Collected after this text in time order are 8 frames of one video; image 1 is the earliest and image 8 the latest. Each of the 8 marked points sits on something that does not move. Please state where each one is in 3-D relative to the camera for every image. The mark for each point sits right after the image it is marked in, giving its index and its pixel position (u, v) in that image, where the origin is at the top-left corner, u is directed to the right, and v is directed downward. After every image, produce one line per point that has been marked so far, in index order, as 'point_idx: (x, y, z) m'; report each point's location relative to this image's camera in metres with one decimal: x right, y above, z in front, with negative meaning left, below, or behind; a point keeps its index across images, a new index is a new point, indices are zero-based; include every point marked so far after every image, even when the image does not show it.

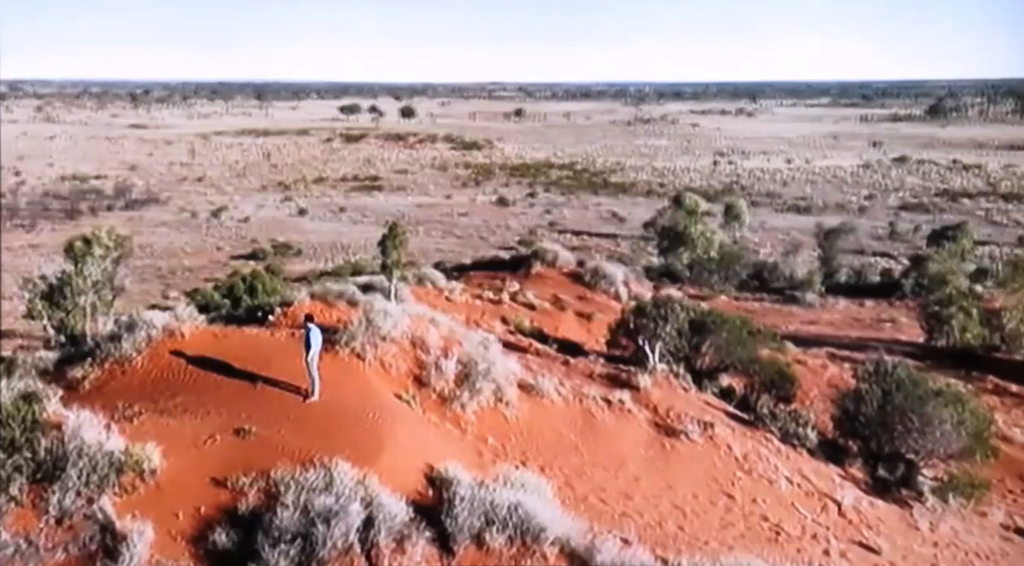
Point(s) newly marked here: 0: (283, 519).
0: (-1.1, -1.1, +4.3) m
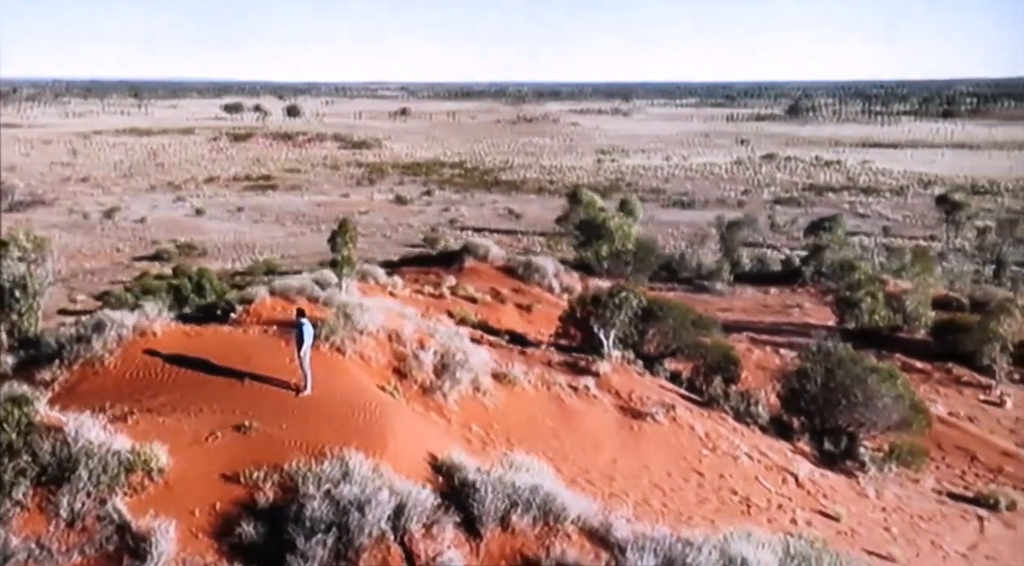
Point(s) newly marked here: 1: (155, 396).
0: (-0.9, -1.1, +4.2) m
1: (-2.2, -0.7, +5.6) m
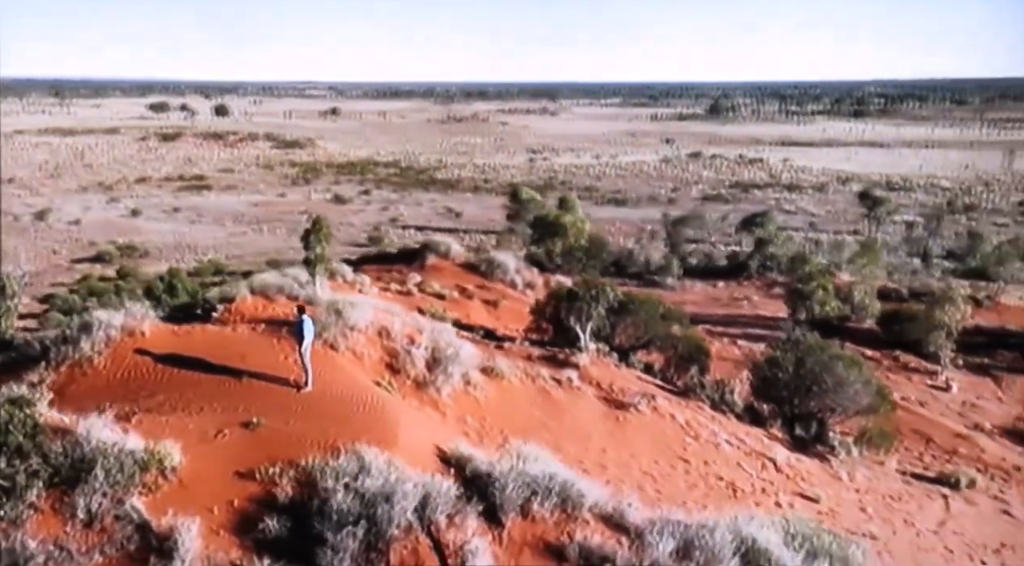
0: (-0.8, -1.0, +4.2) m
1: (-2.2, -0.7, +5.5) m
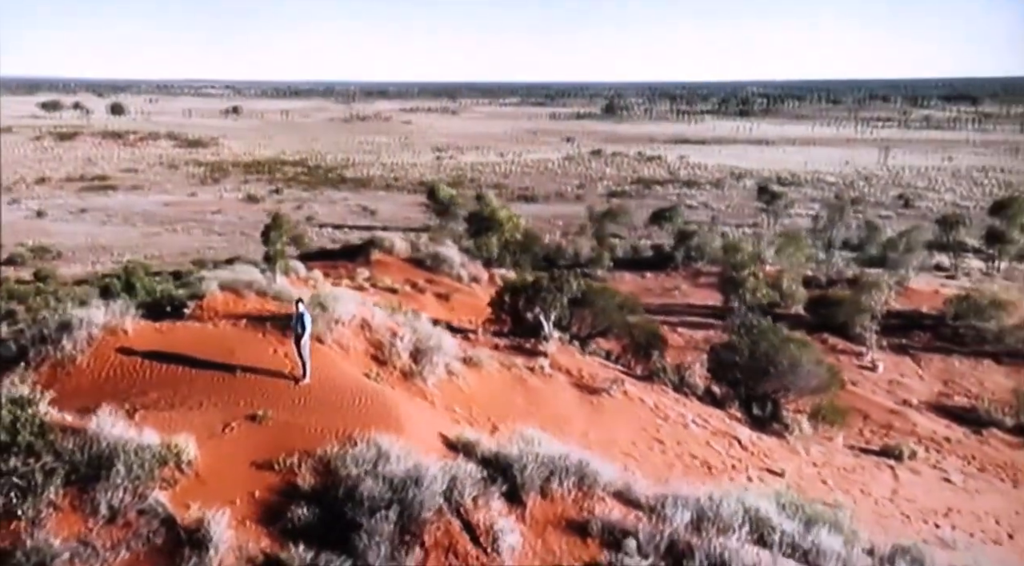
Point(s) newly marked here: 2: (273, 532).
0: (-0.7, -1.0, +4.2) m
1: (-2.2, -0.7, +5.4) m
2: (-1.1, -1.2, +4.2) m
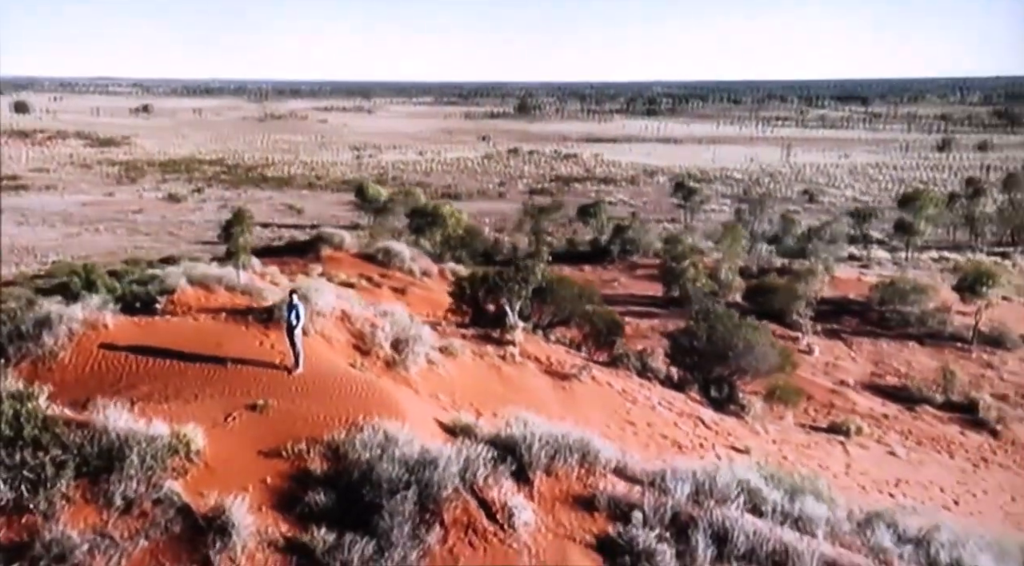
0: (-0.6, -0.9, +4.3) m
1: (-2.2, -0.6, +5.3) m
2: (-1.0, -1.1, +4.2) m
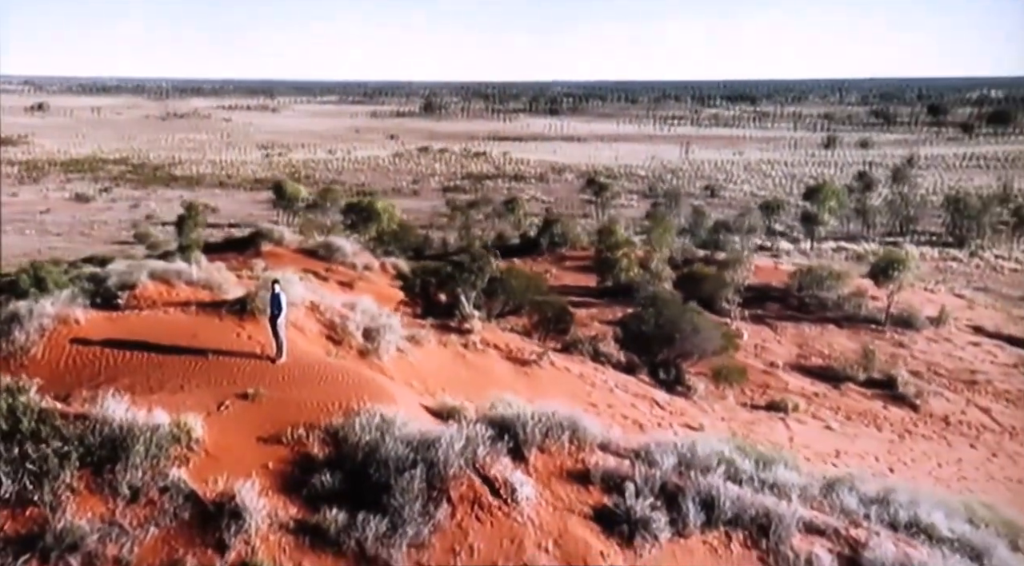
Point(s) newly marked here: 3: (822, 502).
0: (-0.6, -0.8, +4.4) m
1: (-2.3, -0.6, +5.2) m
2: (-1.0, -1.0, +4.2) m
3: (+1.8, -1.3, +5.2) m
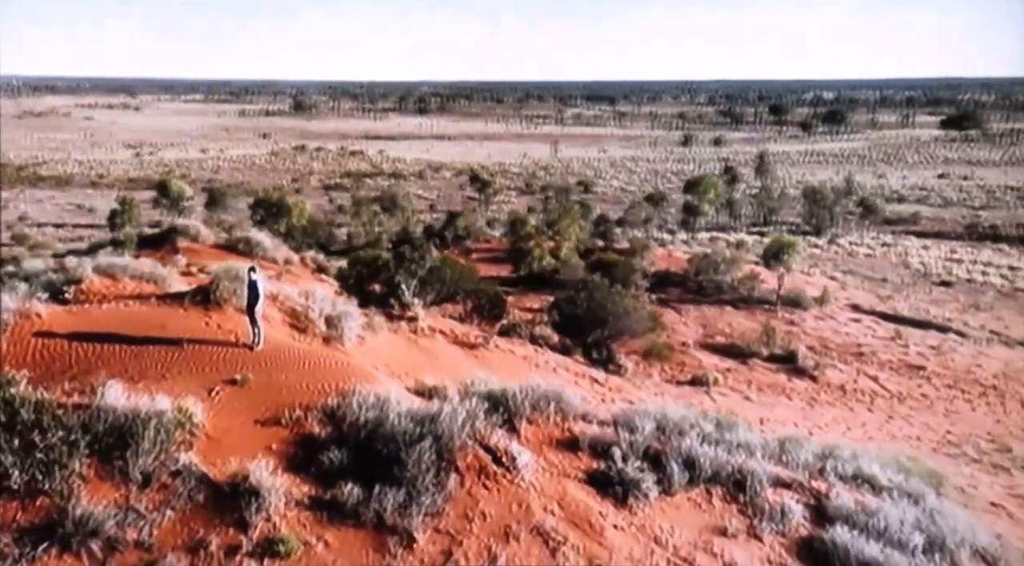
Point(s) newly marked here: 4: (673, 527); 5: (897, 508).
0: (-0.6, -0.7, +4.5) m
1: (-2.4, -0.5, +5.1) m
2: (-1.0, -0.9, +4.3) m
3: (+1.7, -1.1, +5.6) m
4: (+0.8, -1.3, +4.7) m
5: (+2.2, -1.3, +5.2) m
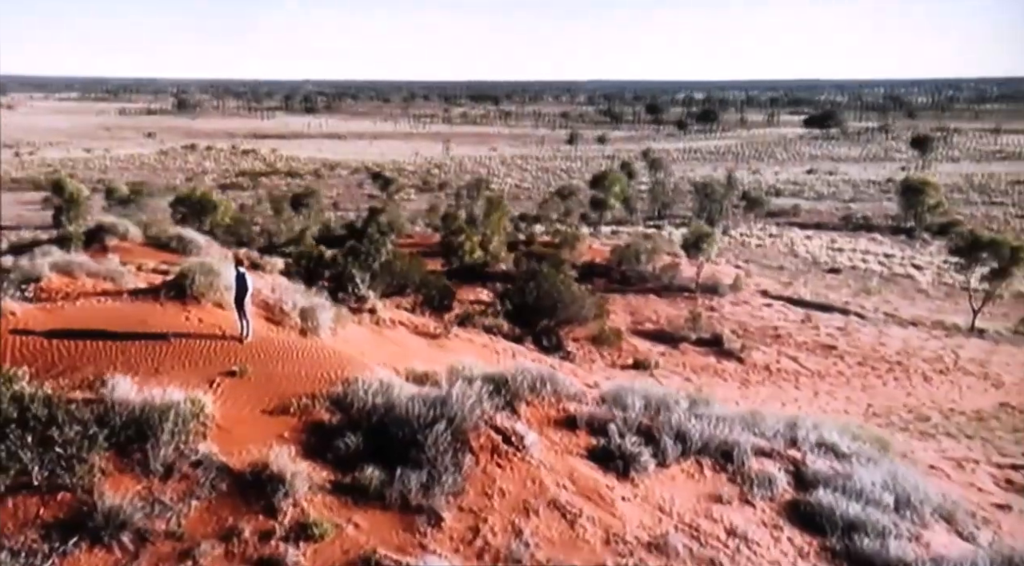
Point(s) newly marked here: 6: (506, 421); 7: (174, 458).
0: (-0.5, -0.6, +4.6) m
1: (-2.4, -0.5, +5.0) m
2: (-0.9, -0.9, +4.3) m
3: (+1.6, -1.0, +5.9) m
4: (+0.9, -1.2, +4.9) m
5: (+2.2, -1.2, +5.5) m
6: (-0.1, -0.7, +4.8) m
7: (-1.5, -0.8, +4.0) m
